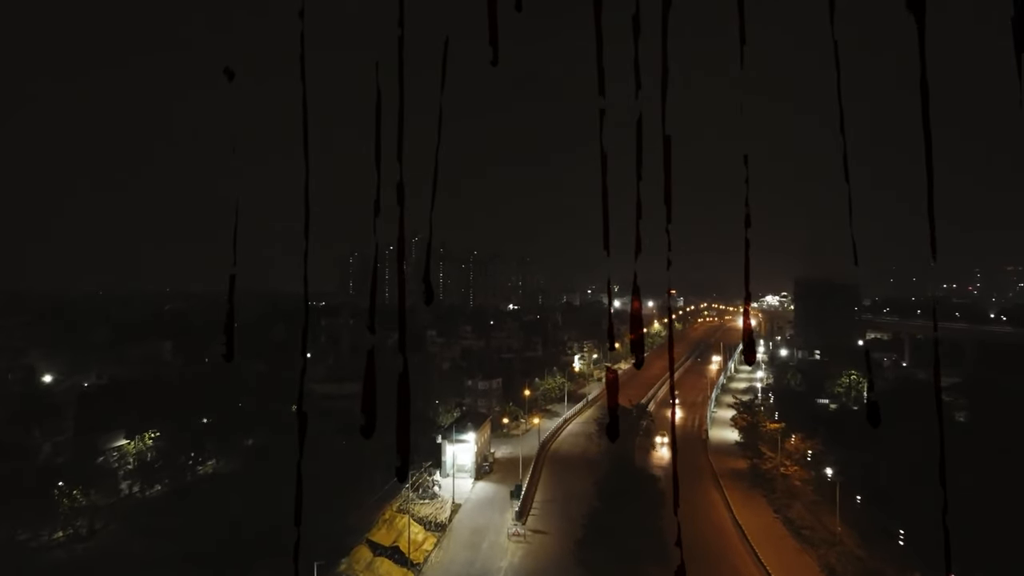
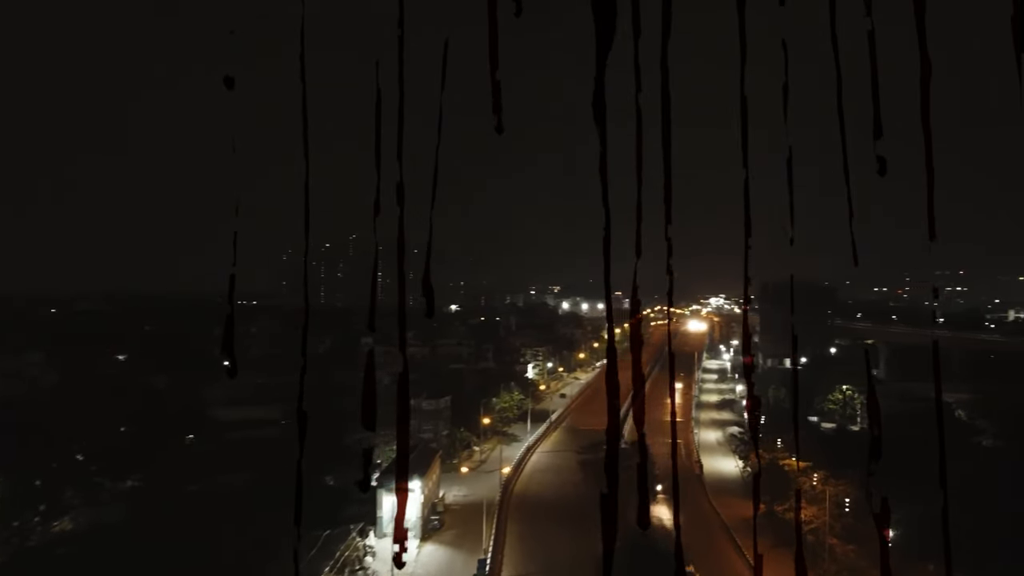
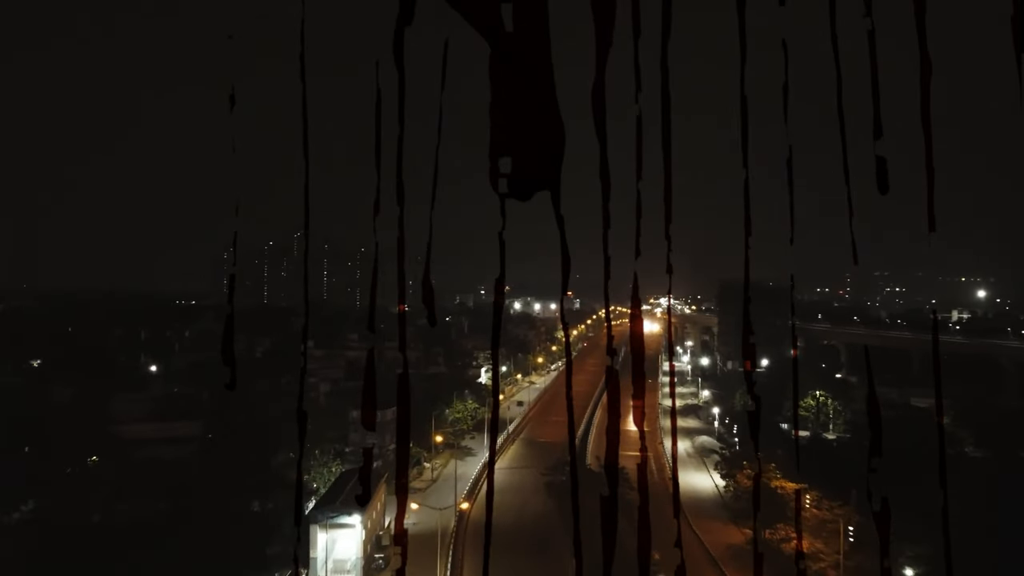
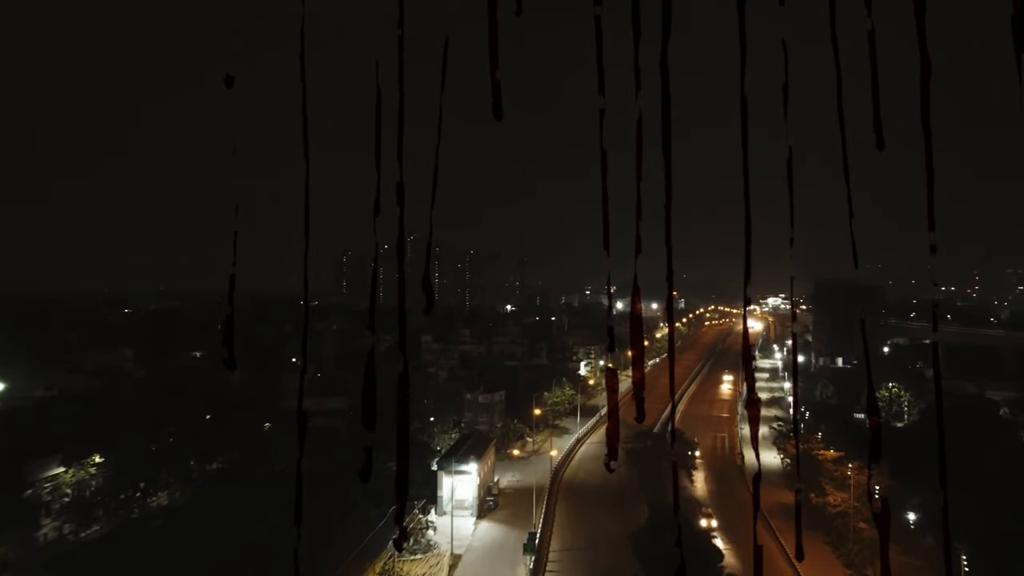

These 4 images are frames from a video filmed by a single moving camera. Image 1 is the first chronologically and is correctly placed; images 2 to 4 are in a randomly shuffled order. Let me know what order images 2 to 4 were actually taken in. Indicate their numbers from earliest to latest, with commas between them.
4, 2, 3
